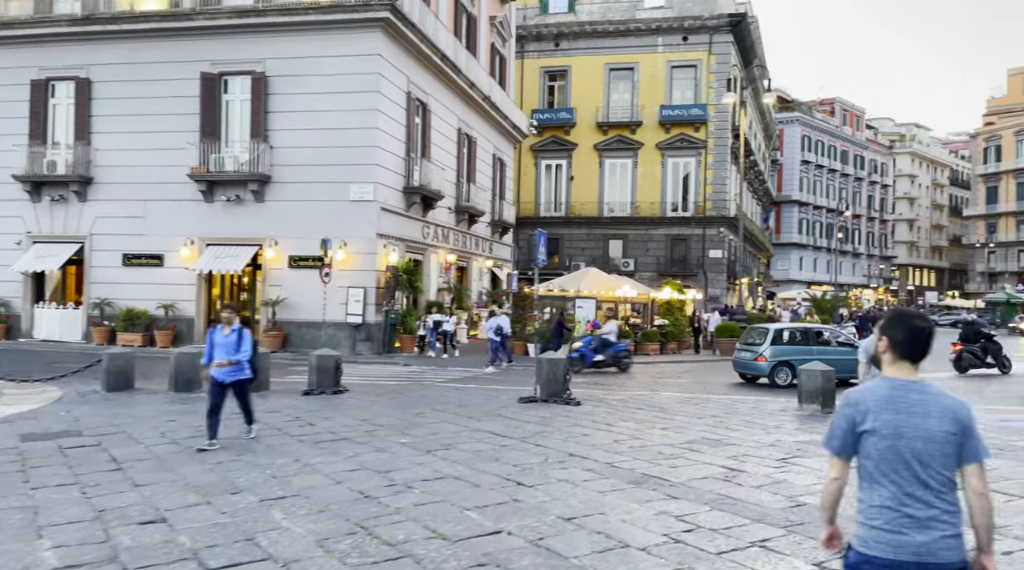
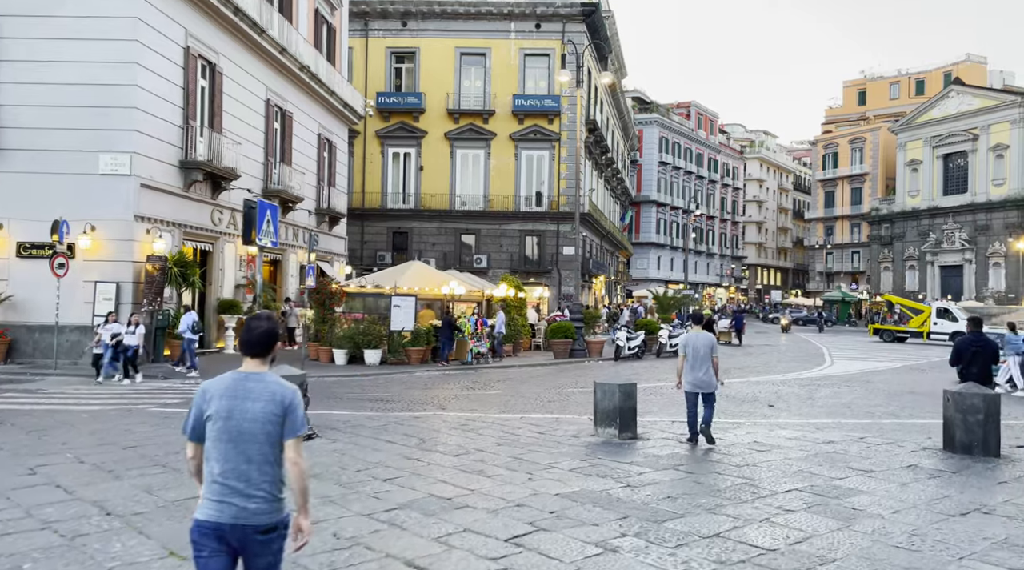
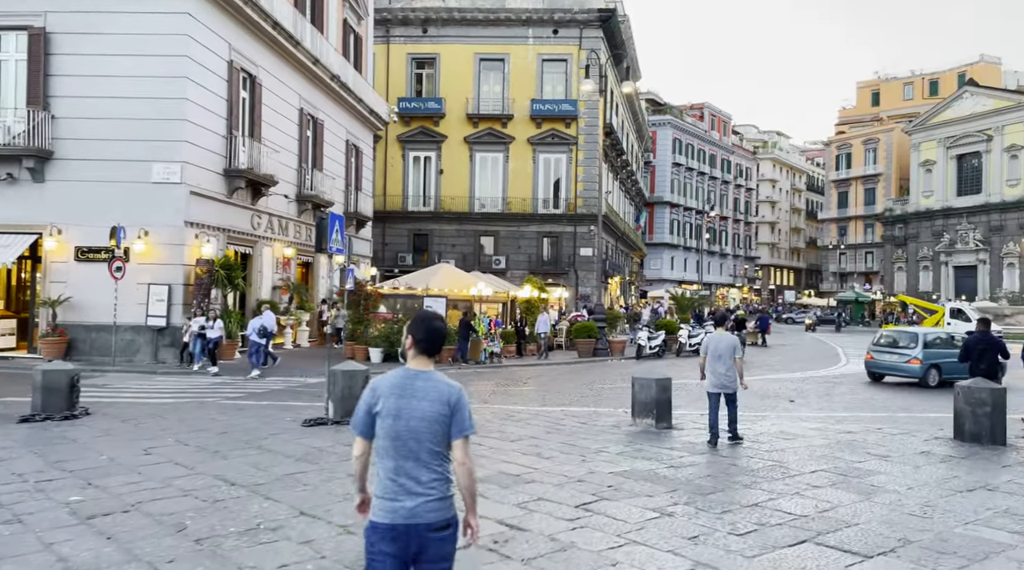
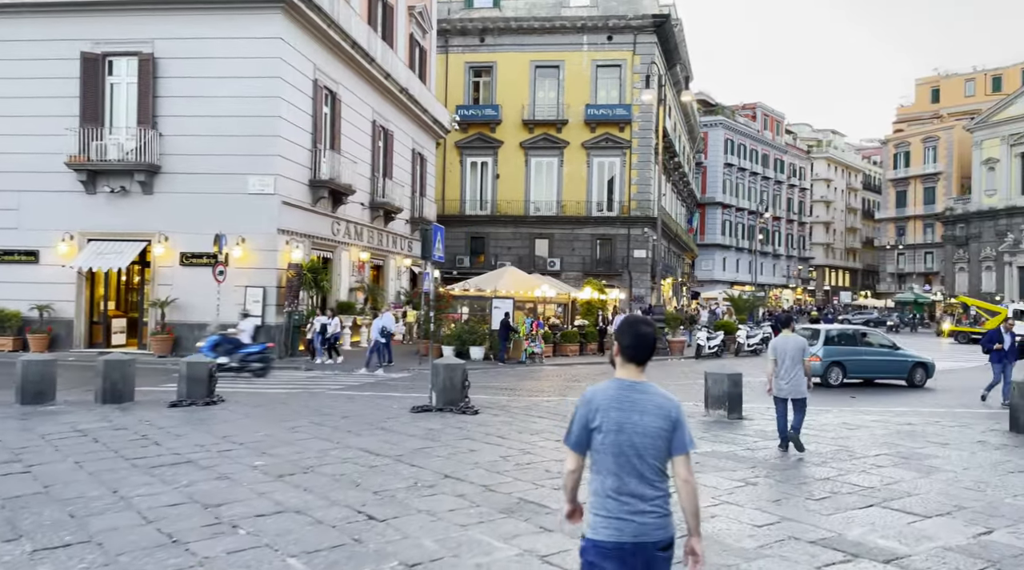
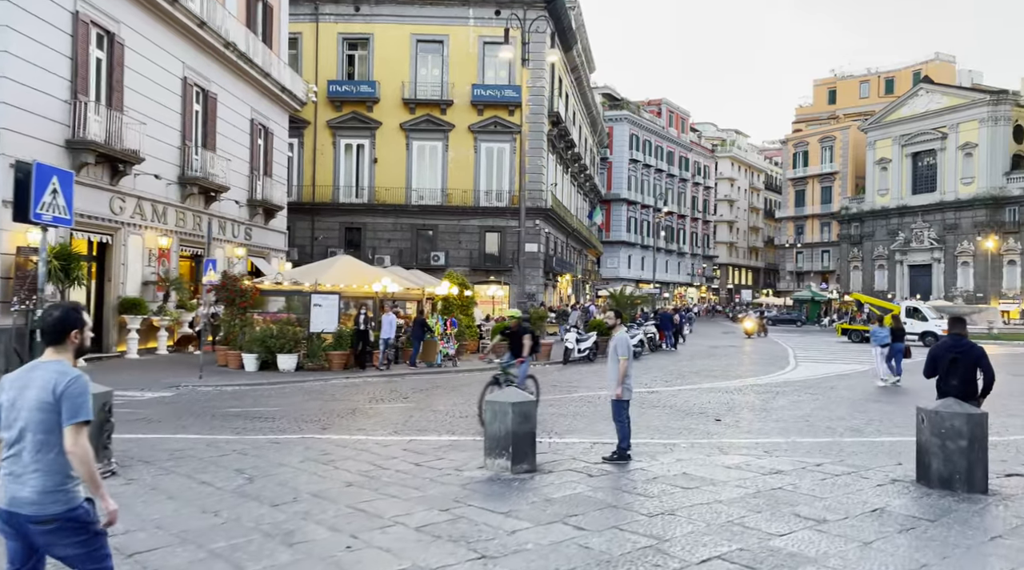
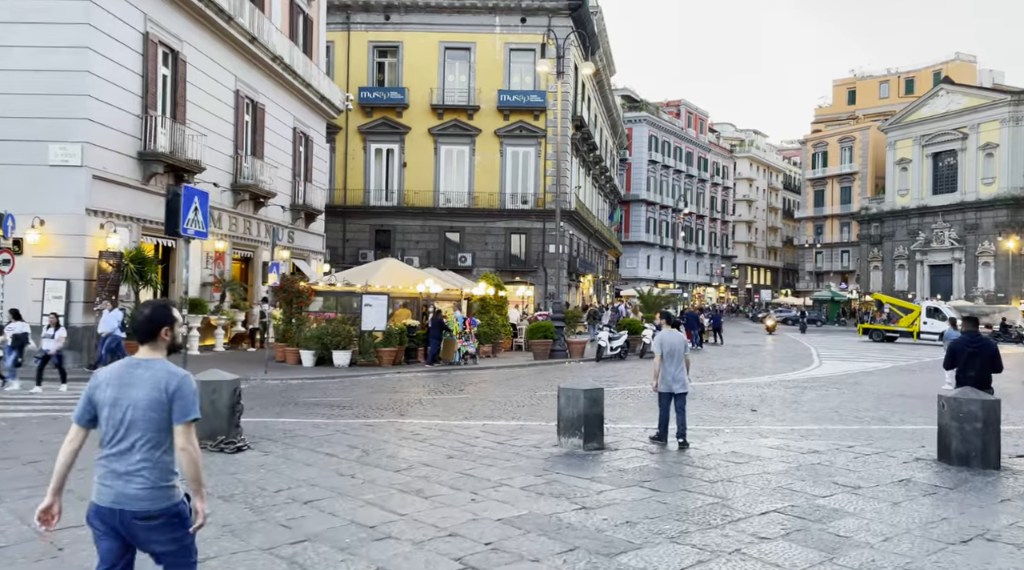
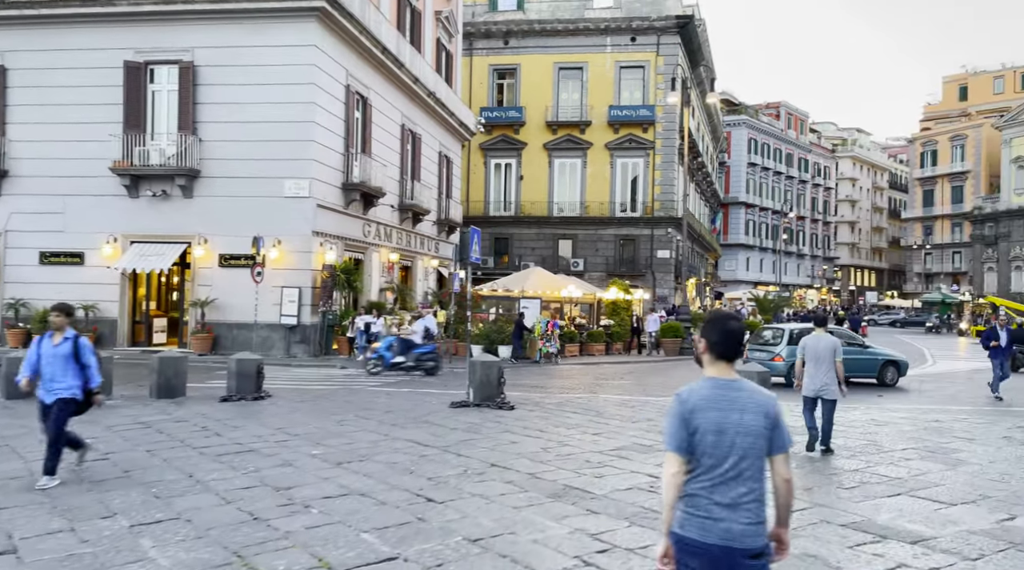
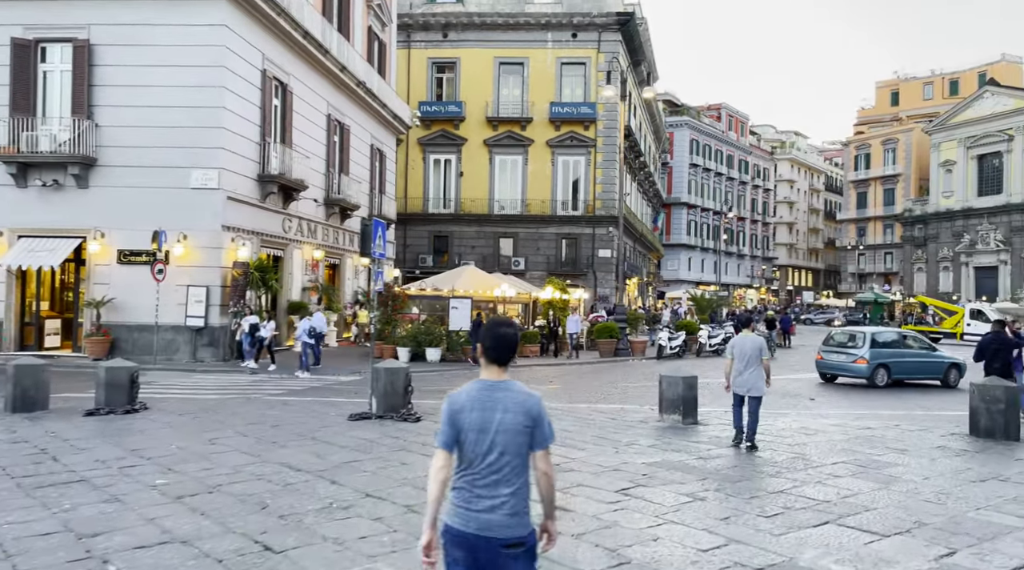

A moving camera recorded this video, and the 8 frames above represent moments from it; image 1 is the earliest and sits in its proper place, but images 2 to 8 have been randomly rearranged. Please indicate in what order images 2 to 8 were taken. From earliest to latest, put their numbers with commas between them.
7, 4, 8, 3, 2, 6, 5
